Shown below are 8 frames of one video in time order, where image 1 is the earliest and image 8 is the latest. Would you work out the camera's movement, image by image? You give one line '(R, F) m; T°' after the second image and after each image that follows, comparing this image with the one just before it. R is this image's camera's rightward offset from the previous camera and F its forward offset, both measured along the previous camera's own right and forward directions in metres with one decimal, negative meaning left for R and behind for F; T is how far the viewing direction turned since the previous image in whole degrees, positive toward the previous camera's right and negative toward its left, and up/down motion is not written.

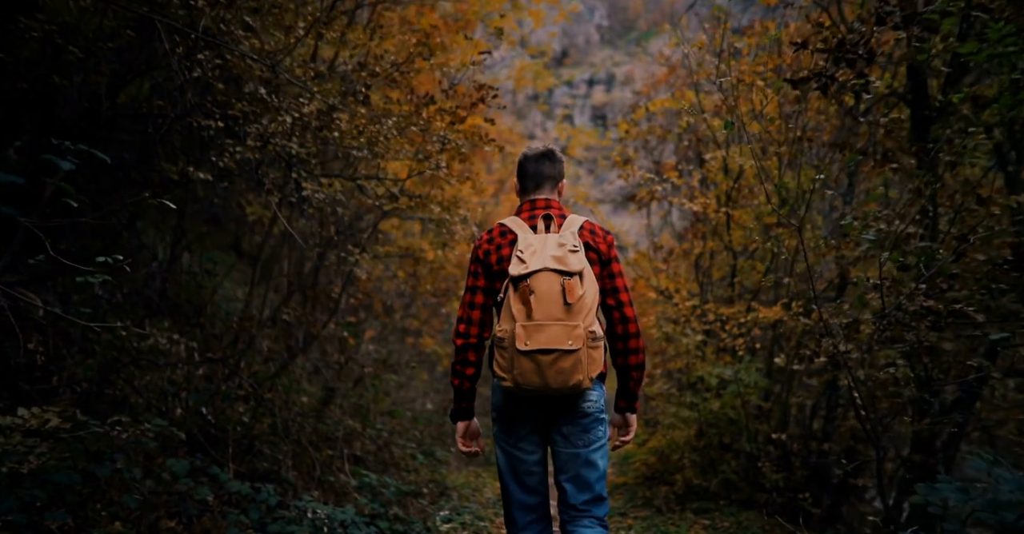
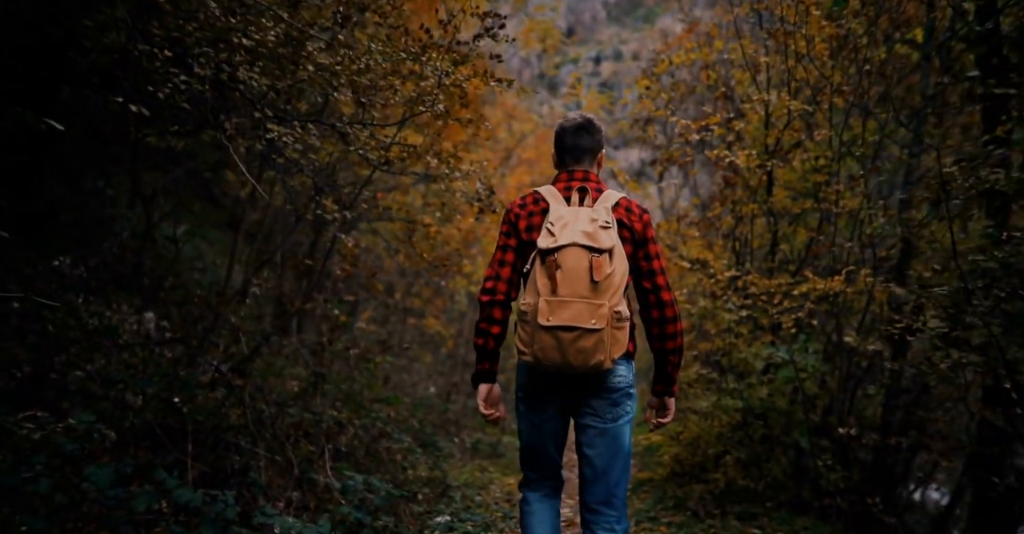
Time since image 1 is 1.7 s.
(0.0, +0.9) m; 0°
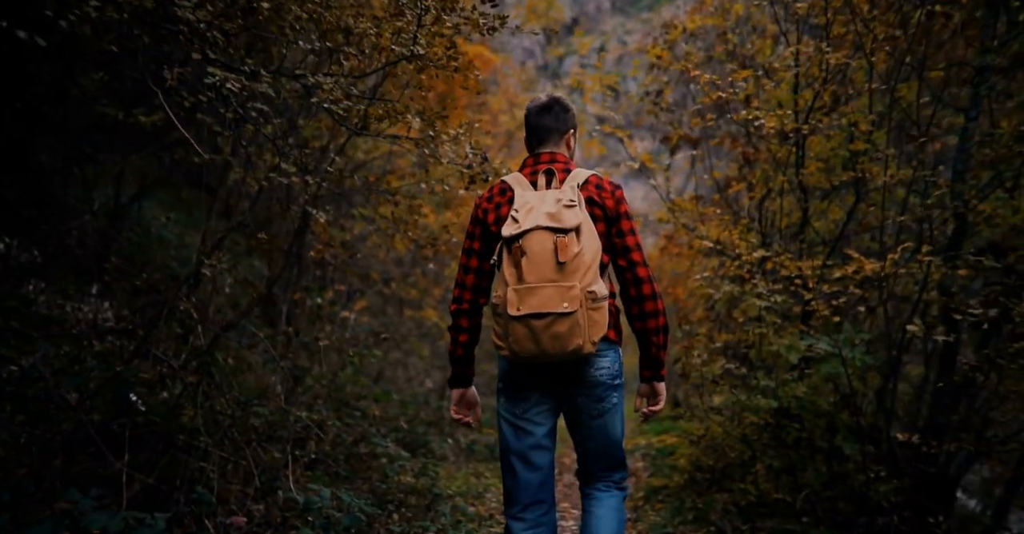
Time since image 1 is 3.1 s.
(0.0, +0.7) m; 0°
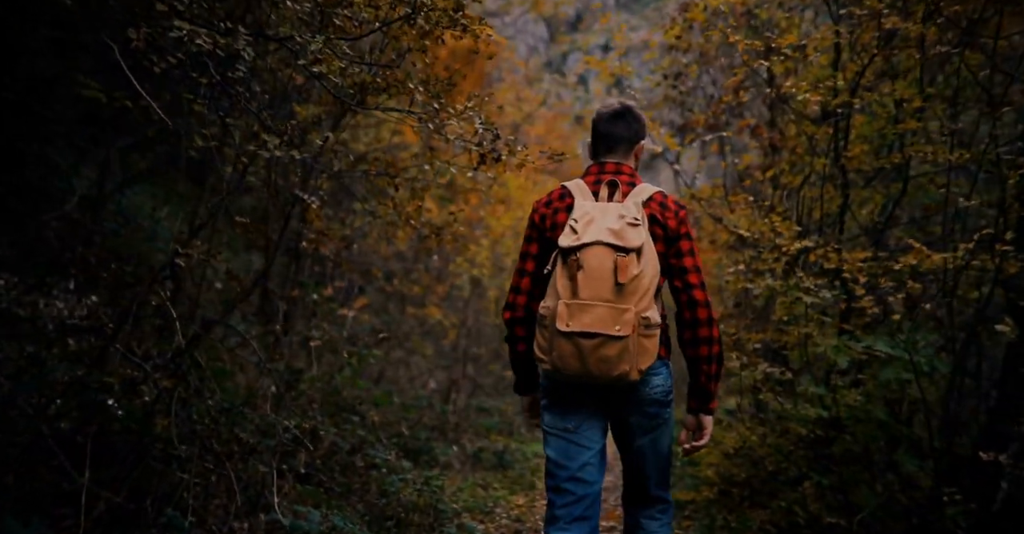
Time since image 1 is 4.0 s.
(-0.1, +0.5) m; 0°
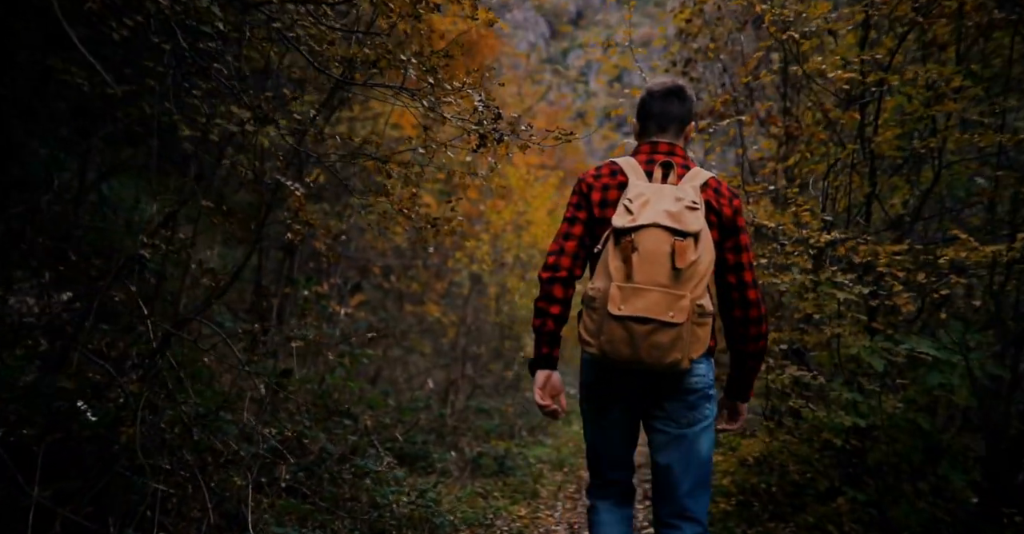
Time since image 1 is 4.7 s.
(0.0, +0.4) m; 0°
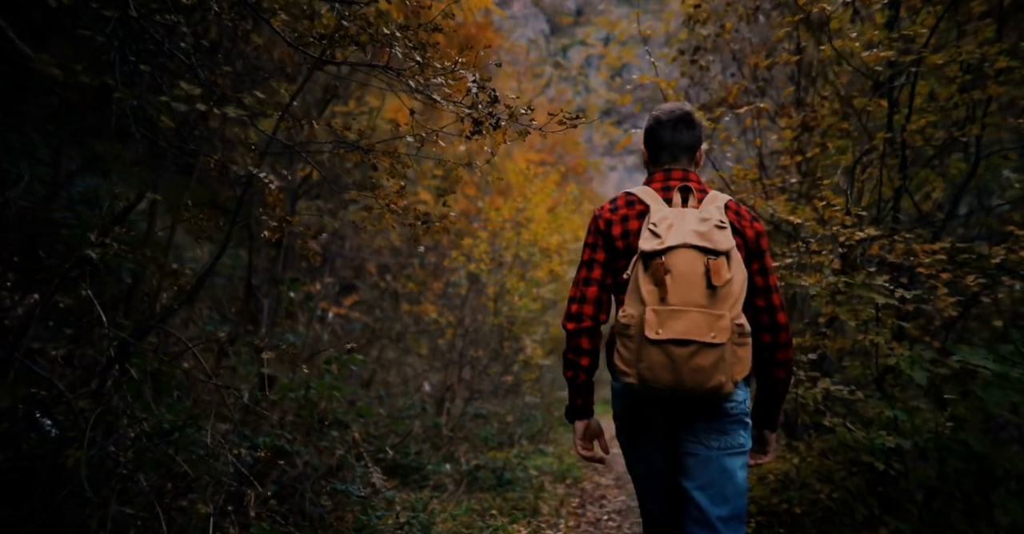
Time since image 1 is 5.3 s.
(0.0, +0.4) m; 0°
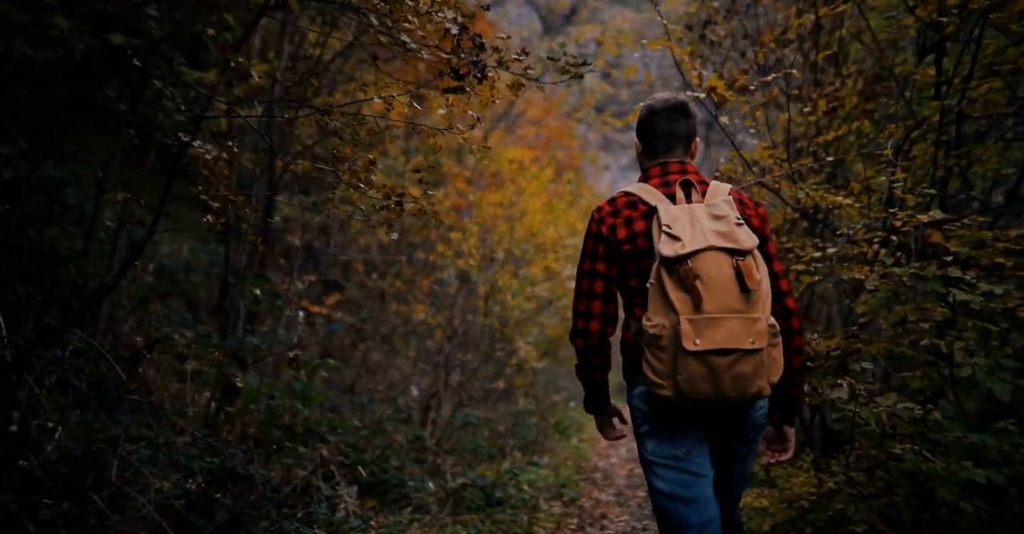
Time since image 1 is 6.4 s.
(0.0, +0.6) m; 0°
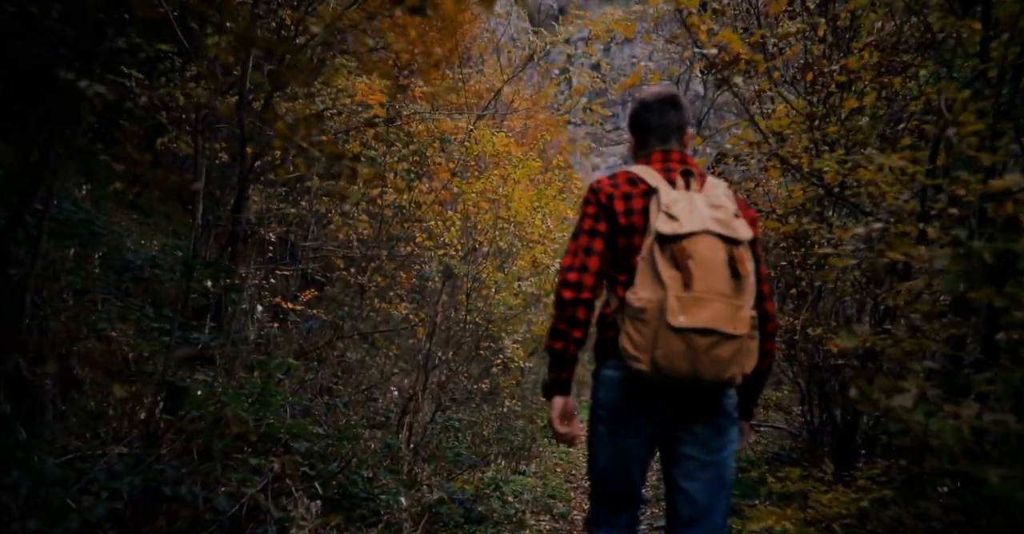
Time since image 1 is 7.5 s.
(0.0, +0.6) m; +1°
